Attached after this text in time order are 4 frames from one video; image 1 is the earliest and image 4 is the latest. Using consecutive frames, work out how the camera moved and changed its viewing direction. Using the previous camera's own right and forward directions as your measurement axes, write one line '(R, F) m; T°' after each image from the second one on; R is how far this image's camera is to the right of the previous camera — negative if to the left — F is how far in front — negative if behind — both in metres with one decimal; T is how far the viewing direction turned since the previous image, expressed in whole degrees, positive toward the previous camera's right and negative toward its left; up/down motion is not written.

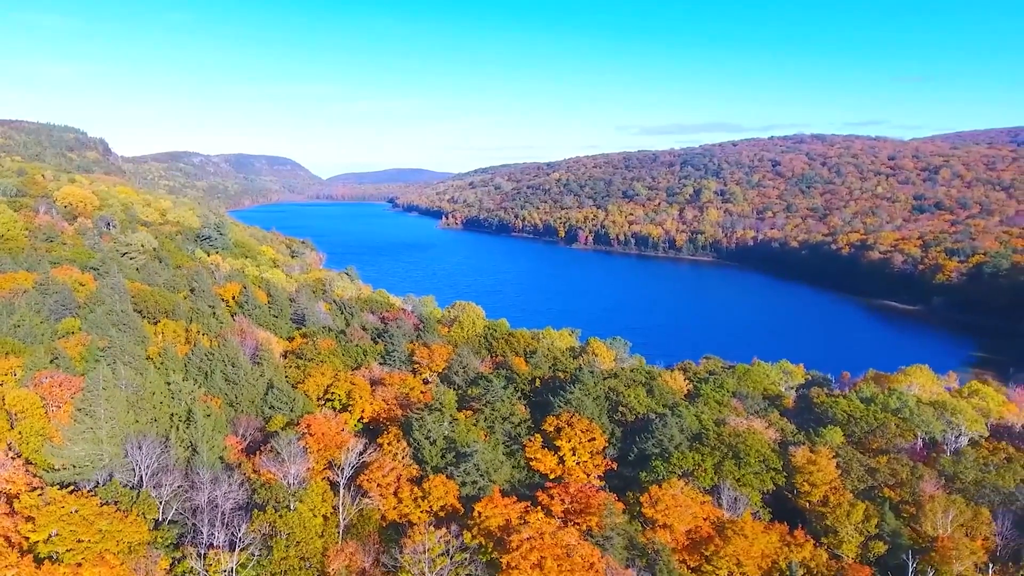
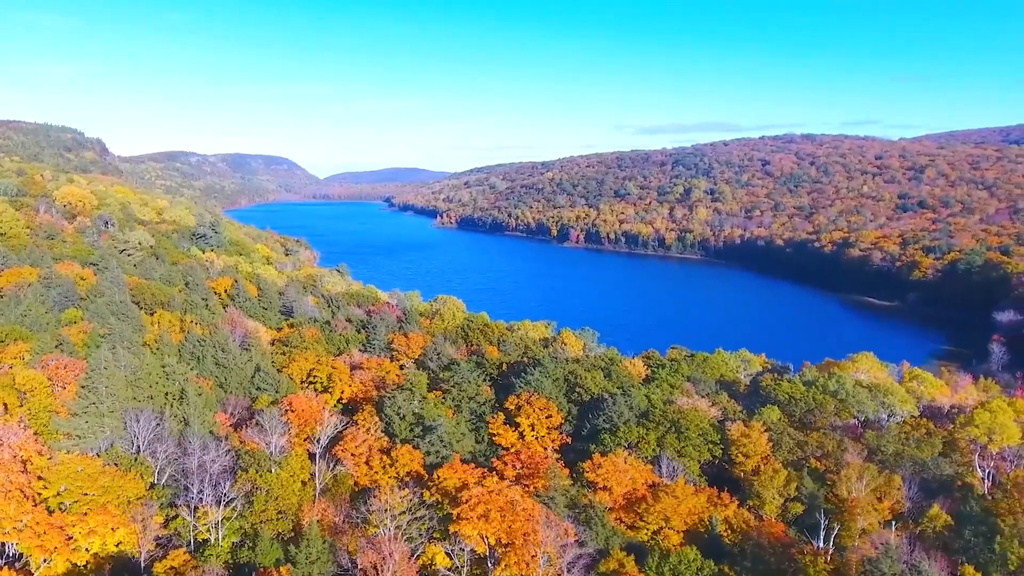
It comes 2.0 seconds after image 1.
(+1.3, -2.2) m; 0°
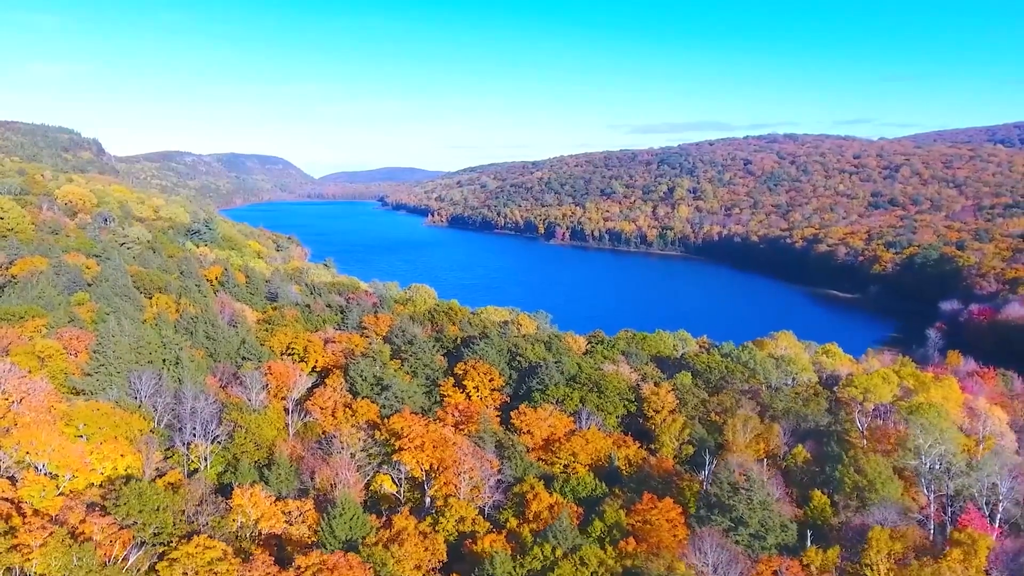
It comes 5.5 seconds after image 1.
(+2.2, -4.2) m; 0°
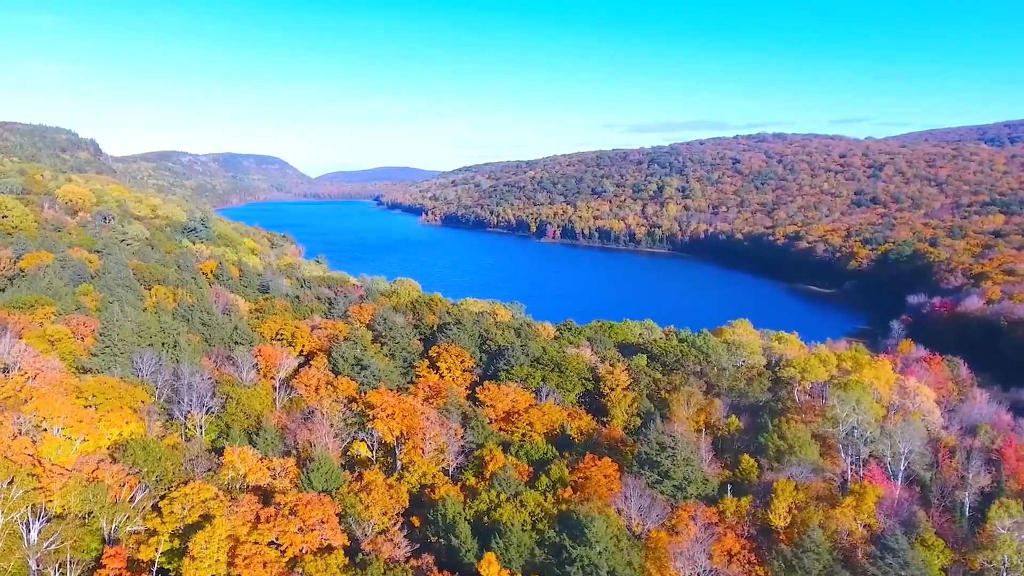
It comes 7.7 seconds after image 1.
(+1.4, -2.8) m; 0°
